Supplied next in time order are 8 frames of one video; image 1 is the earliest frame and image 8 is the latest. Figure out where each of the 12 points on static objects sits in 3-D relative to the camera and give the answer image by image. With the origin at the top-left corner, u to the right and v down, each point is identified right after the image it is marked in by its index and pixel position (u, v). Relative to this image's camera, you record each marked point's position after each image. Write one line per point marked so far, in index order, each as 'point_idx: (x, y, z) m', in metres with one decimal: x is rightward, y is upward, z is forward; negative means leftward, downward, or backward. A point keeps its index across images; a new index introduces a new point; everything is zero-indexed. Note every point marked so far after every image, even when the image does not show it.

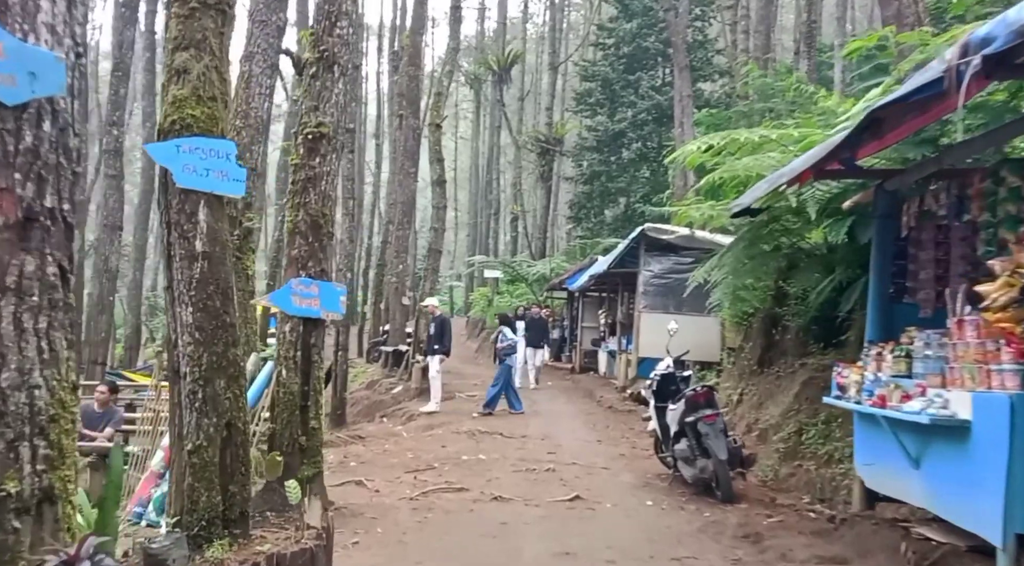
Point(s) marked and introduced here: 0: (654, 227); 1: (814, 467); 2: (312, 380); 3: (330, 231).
0: (+2.7, +1.1, +15.7) m
1: (+2.8, -1.7, +7.6) m
2: (-1.2, -0.6, +5.1) m
3: (-1.1, +0.3, +5.2) m
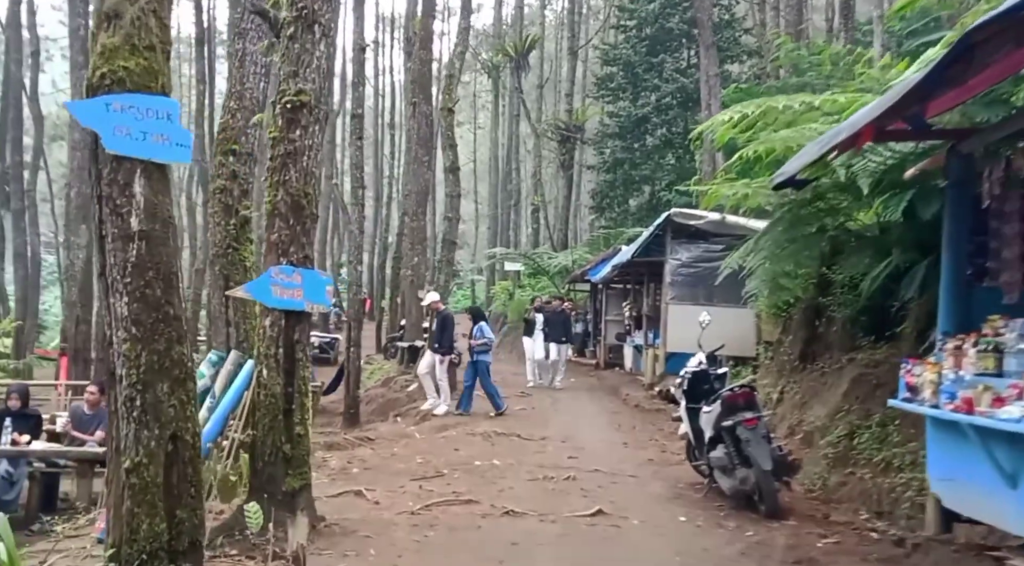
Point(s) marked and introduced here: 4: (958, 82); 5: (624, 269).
0: (+3.0, +1.3, +14.9) m
1: (+2.9, -1.6, +6.9) m
2: (-1.1, -0.5, +4.5) m
3: (-1.1, +0.4, +4.5) m
4: (+2.1, +1.0, +4.0) m
5: (+2.4, +0.3, +18.7) m
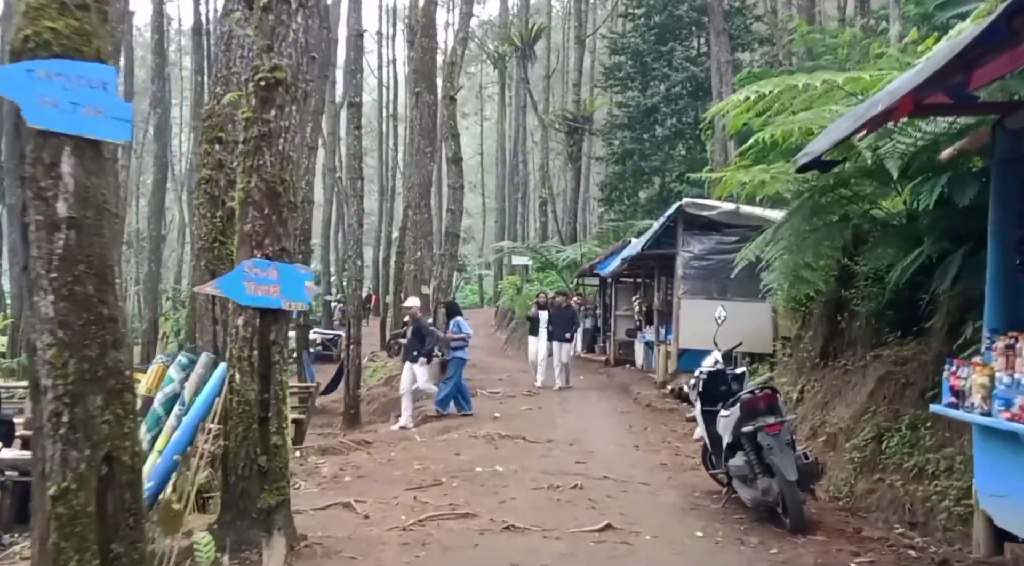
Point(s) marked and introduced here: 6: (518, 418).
0: (+3.1, +1.4, +14.4) m
1: (+3.0, -1.5, +6.4) m
2: (-1.1, -0.5, +4.1) m
3: (-1.1, +0.4, +4.1) m
4: (+2.1, +1.0, +3.5) m
5: (+2.5, +0.4, +18.3) m
6: (+0.1, -2.0, +12.0) m
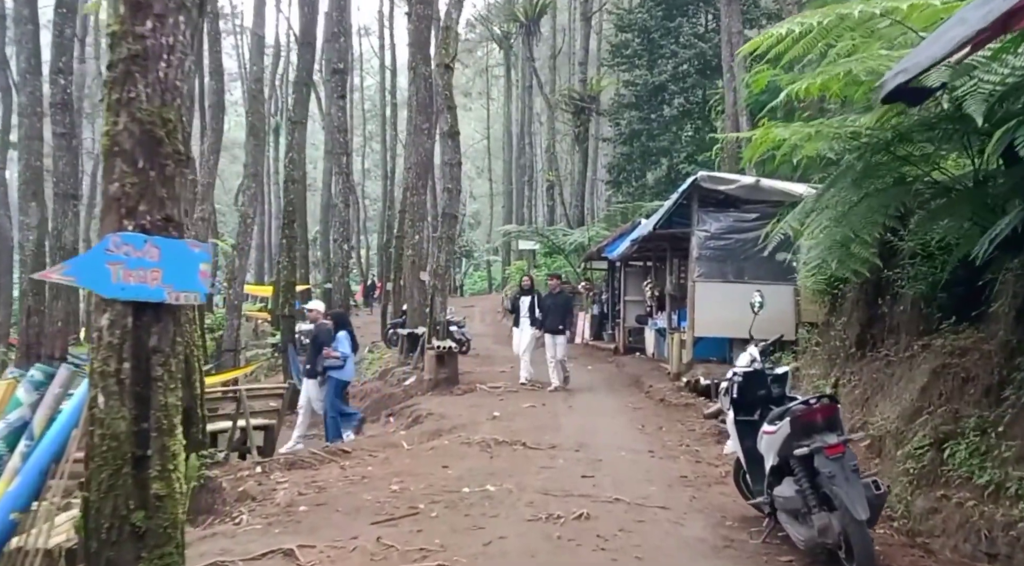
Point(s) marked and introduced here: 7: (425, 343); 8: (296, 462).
0: (+3.1, +1.6, +13.2) m
1: (+2.9, -1.4, +5.3) m
2: (-1.2, -0.4, +2.9) m
3: (-1.2, +0.5, +3.0) m
4: (+2.0, +1.1, +2.4) m
5: (+2.5, +0.7, +17.1) m
6: (+0.1, -1.8, +10.9) m
7: (-1.6, -1.1, +16.2) m
8: (-2.2, -1.8, +8.5) m
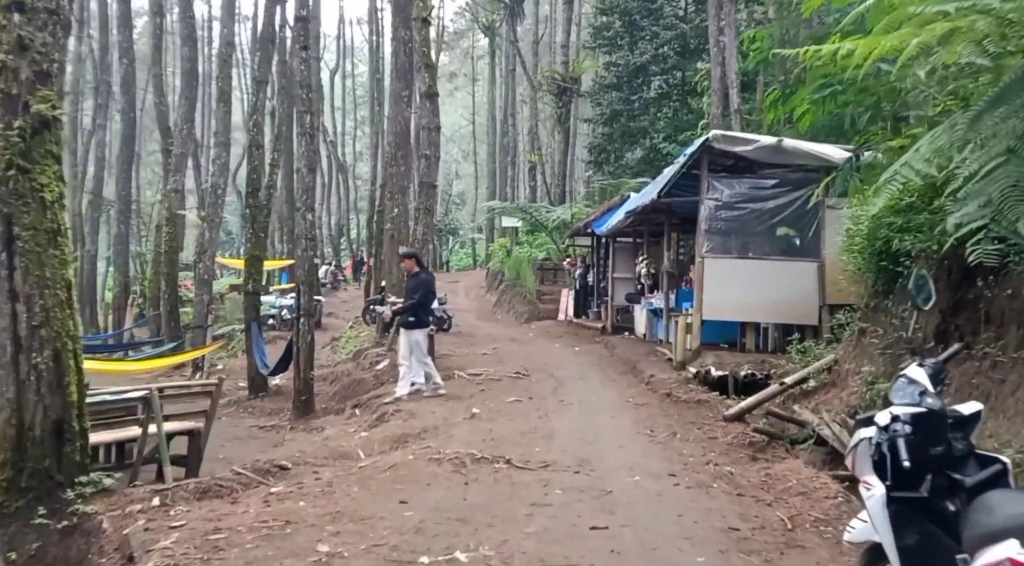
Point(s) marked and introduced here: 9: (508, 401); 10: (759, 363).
0: (+2.9, +2.0, +11.3) m
1: (+2.8, -1.3, +3.4) m
2: (-1.3, -0.4, +0.9) m
3: (-1.2, +0.5, +0.9) m
4: (+2.0, +1.1, +0.4) m
5: (+2.2, +1.2, +15.1) m
6: (-0.1, -1.5, +9.0) m
7: (-1.9, -0.7, +14.2) m
8: (-2.3, -1.6, +6.5) m
9: (0.0, -1.4, +10.2) m
10: (+3.1, -1.0, +10.5) m
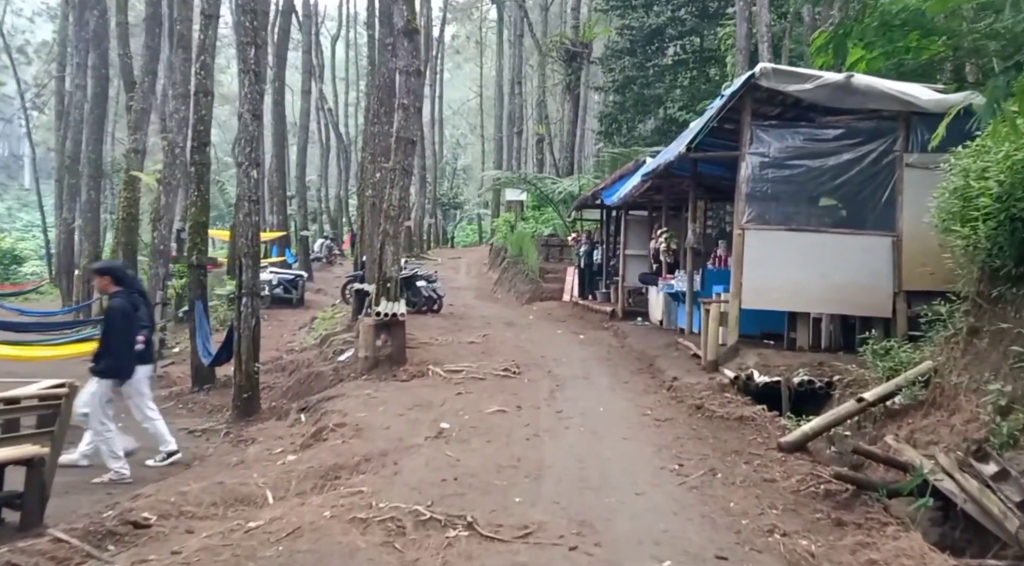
0: (+2.7, +2.2, +8.7) m
1: (+2.6, -1.3, +0.9) m
2: (-1.5, -0.4, -1.5) m
3: (-1.4, +0.5, -1.5) m
4: (+1.8, +1.0, -2.1) m
5: (+2.1, +1.5, +12.6) m
6: (-0.3, -1.3, +6.6) m
7: (-2.0, -0.3, +11.8) m
8: (-2.5, -1.4, +4.1) m
9: (-0.2, -1.2, +7.8) m
10: (+2.9, -0.8, +8.0) m
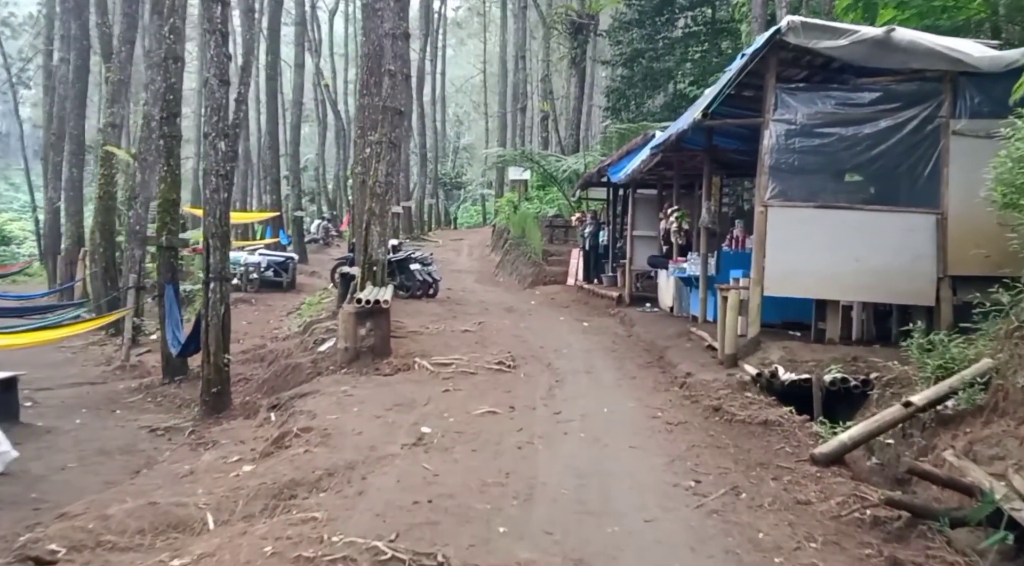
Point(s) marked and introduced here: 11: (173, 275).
0: (+2.7, +2.3, +7.7) m
1: (+2.5, -1.3, 0.0) m
2: (-1.7, -0.5, -2.4) m
3: (-1.6, +0.5, -2.5) m
4: (+1.6, +1.0, -3.1) m
5: (+2.1, +1.7, +11.6) m
6: (-0.4, -1.2, +5.7) m
7: (-2.0, -0.1, +10.9) m
8: (-2.6, -1.4, +3.2) m
9: (-0.3, -1.1, +6.8) m
10: (+2.8, -0.7, +7.1) m
11: (-4.2, +0.1, +10.4) m
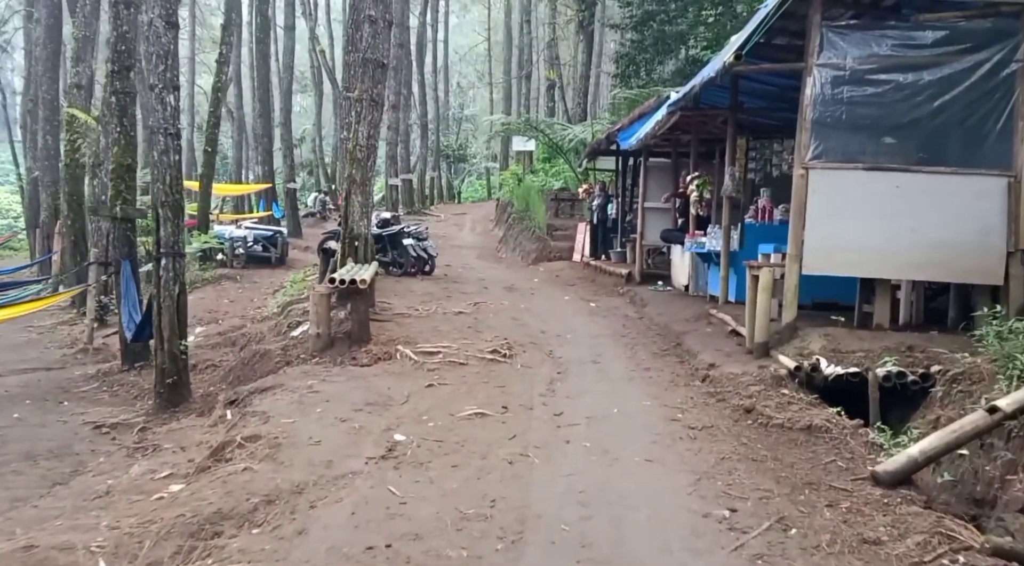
0: (+2.6, +2.5, +6.5) m
1: (+2.3, -1.3, -1.1) m
2: (-1.8, -0.6, -3.5) m
3: (-1.7, +0.3, -3.6) m
4: (+1.5, +0.8, -4.3) m
5: (+2.1, +2.0, +10.4) m
6: (-0.5, -1.0, +4.6) m
7: (-2.0, +0.2, +9.8) m
8: (-2.7, -1.3, +2.1) m
9: (-0.3, -0.9, +5.7) m
10: (+2.8, -0.5, +5.9) m
11: (-4.2, +0.4, +9.3) m
